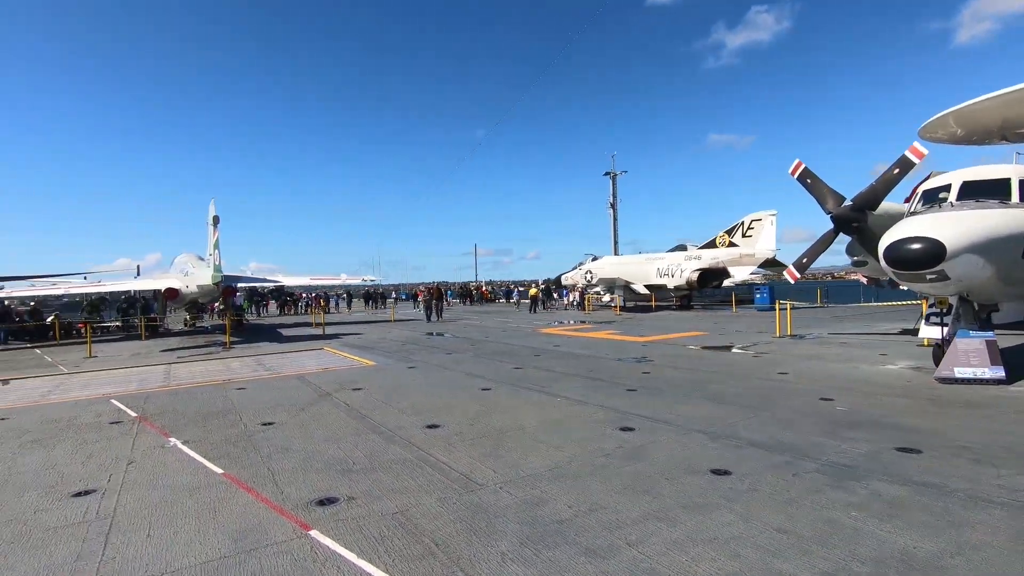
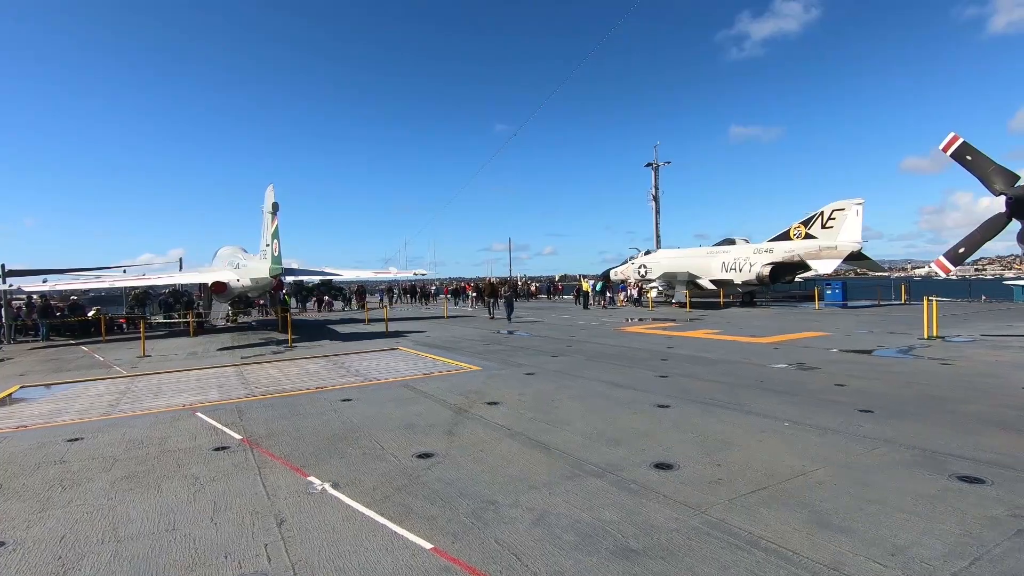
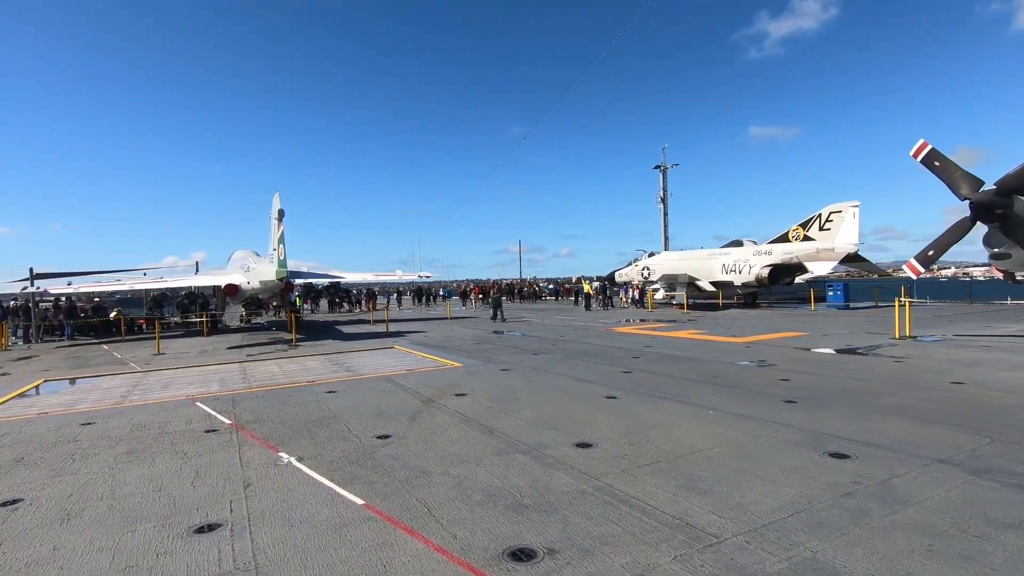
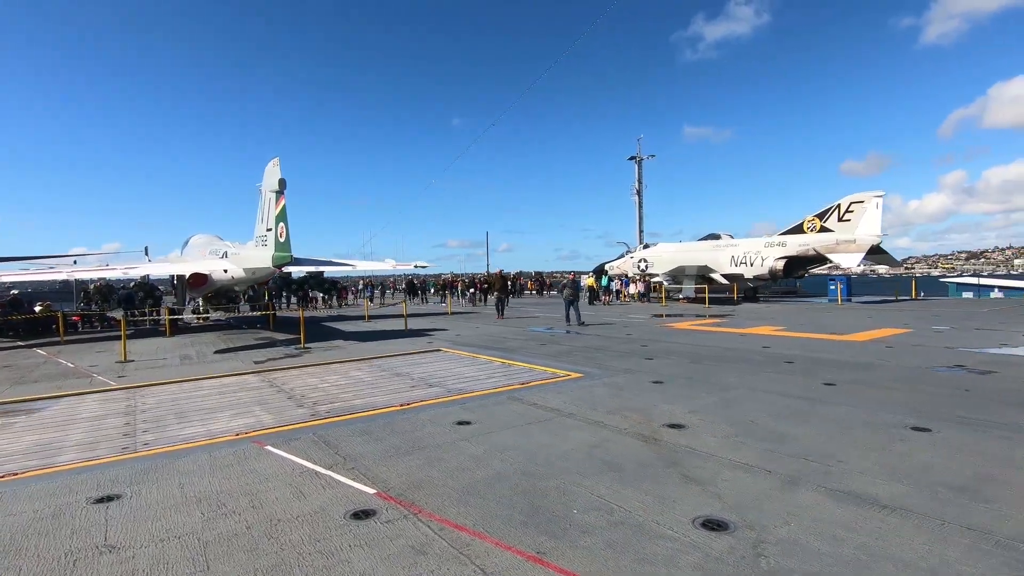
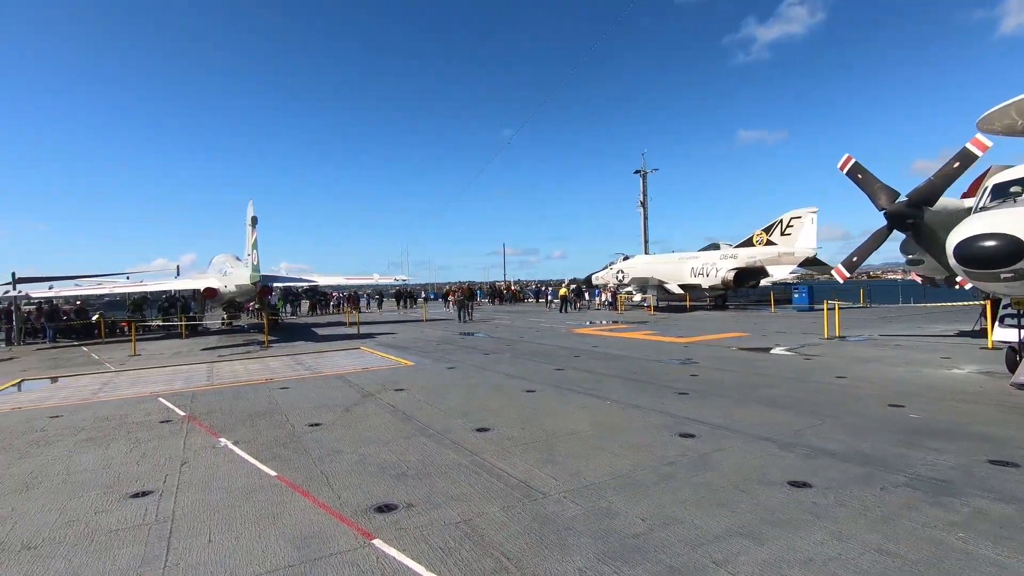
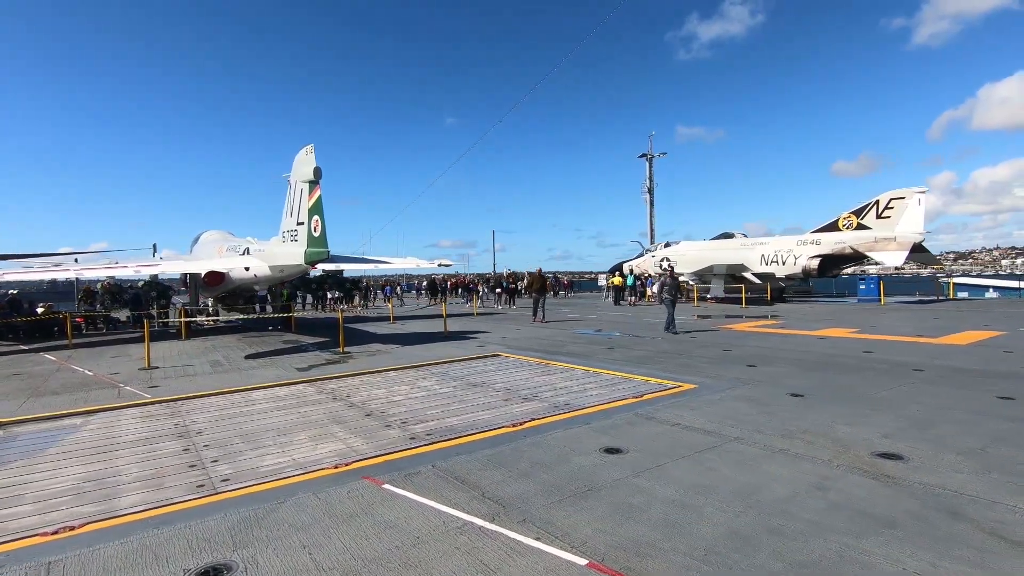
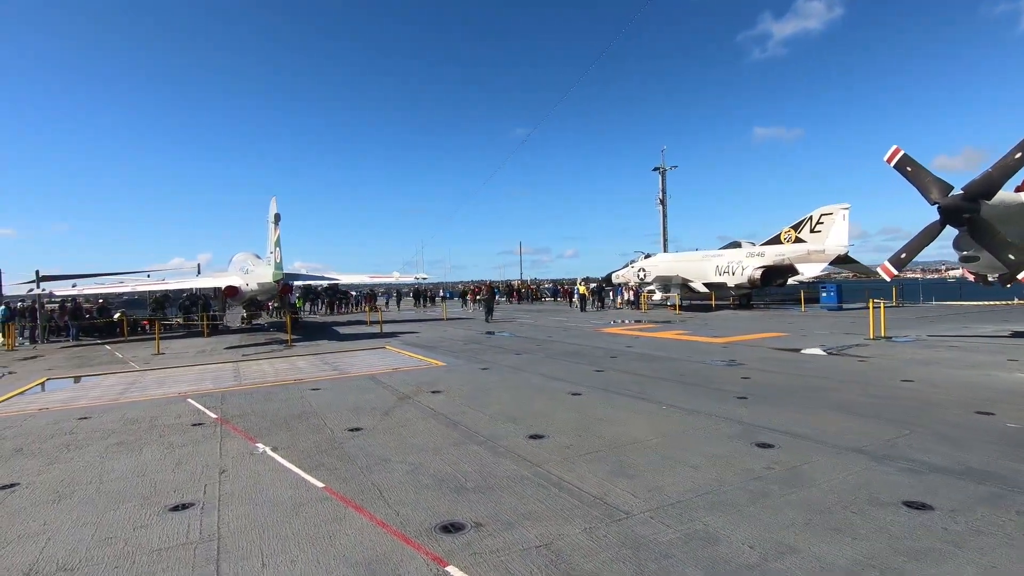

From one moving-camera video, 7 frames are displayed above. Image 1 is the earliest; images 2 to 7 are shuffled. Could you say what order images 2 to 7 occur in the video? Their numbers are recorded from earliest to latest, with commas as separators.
5, 7, 3, 2, 4, 6
